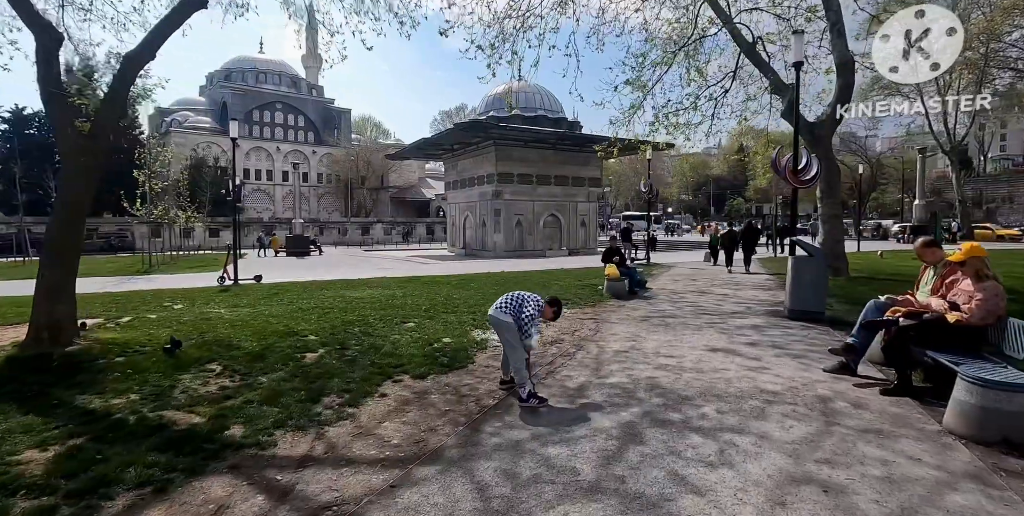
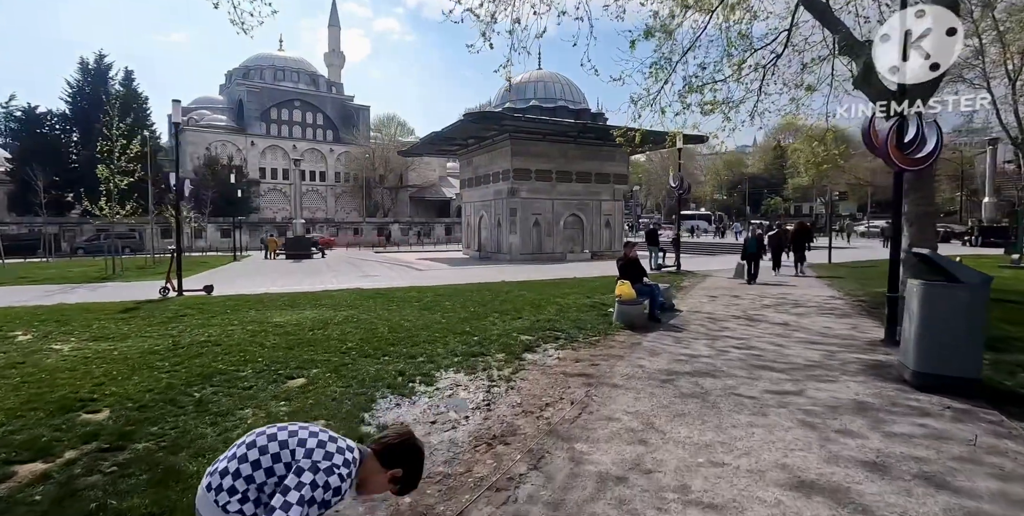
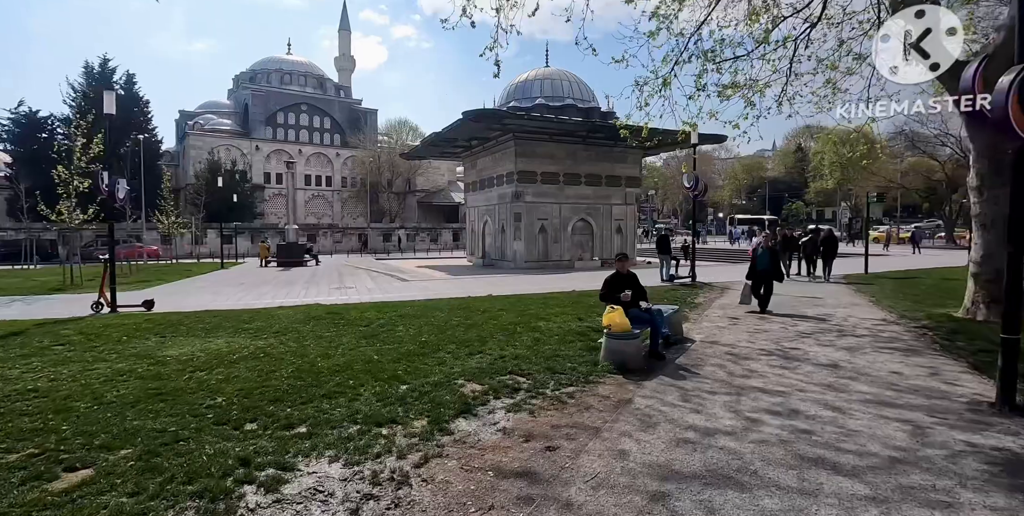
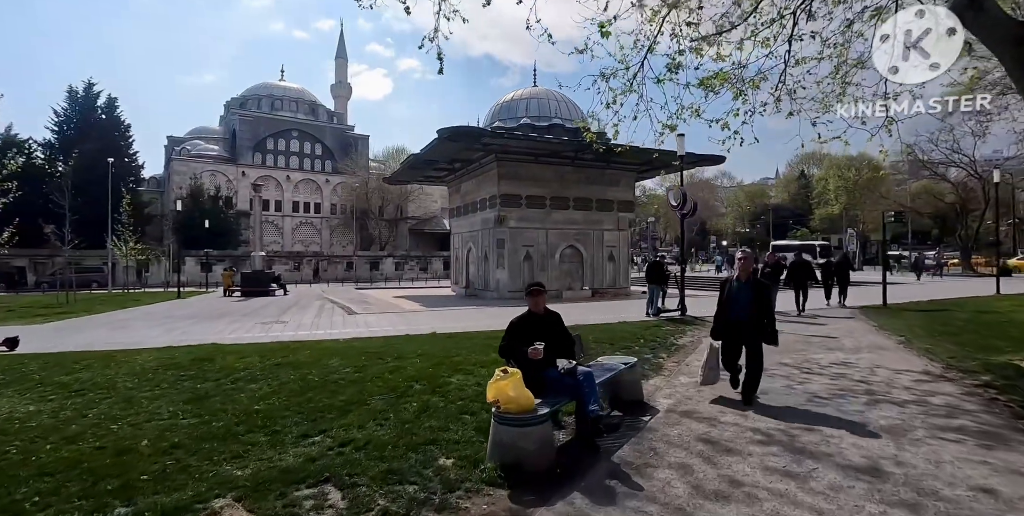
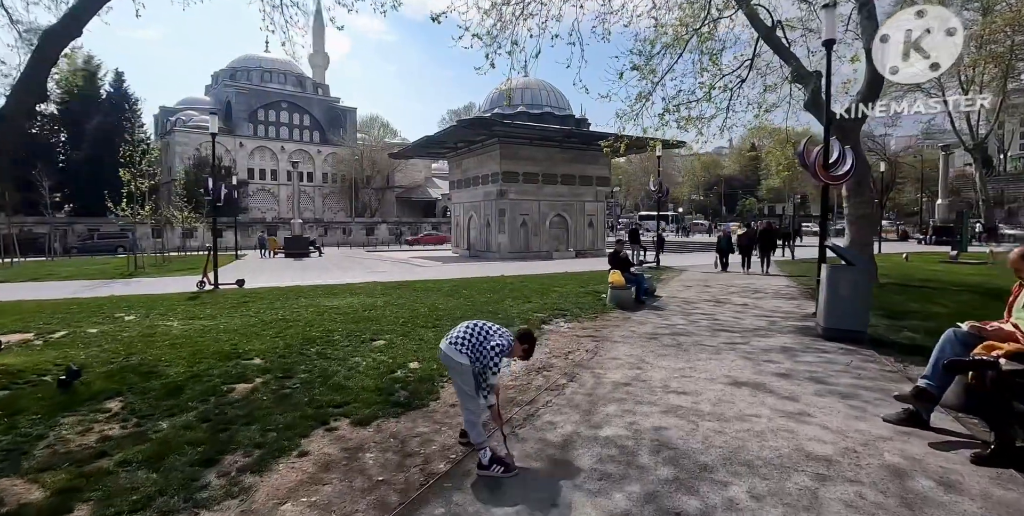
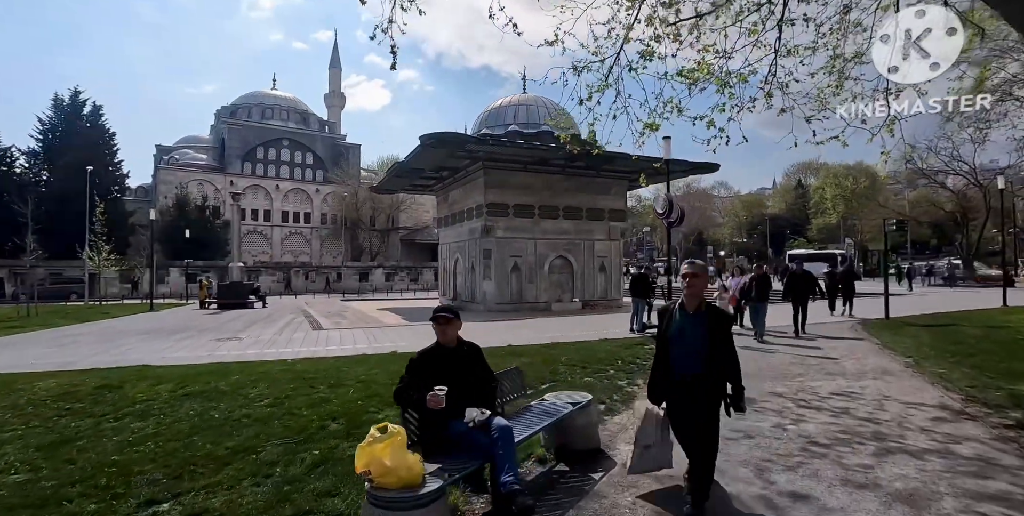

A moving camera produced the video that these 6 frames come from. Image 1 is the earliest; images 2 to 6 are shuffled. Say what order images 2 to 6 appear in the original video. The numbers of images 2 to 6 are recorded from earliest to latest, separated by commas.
5, 2, 3, 4, 6
